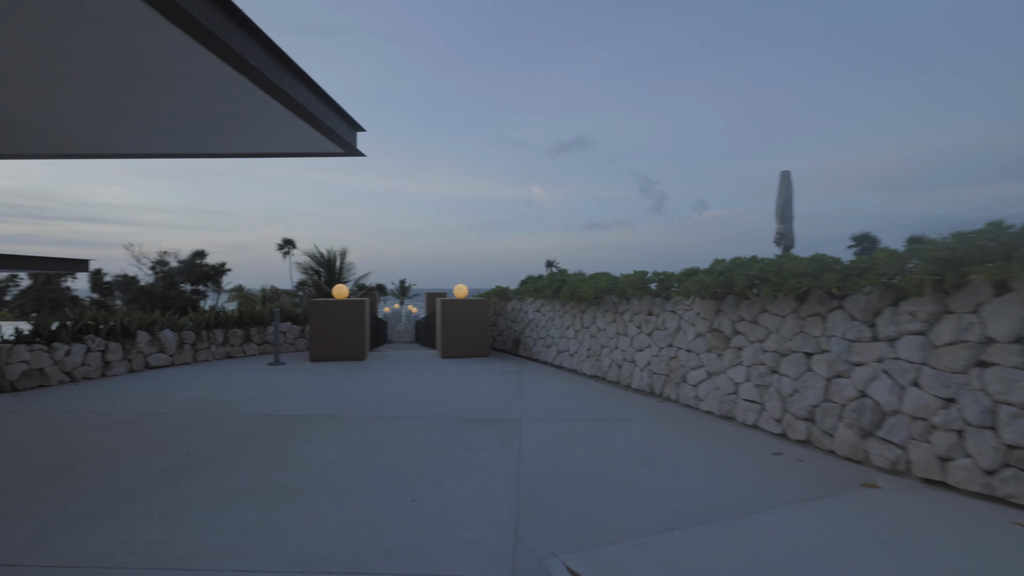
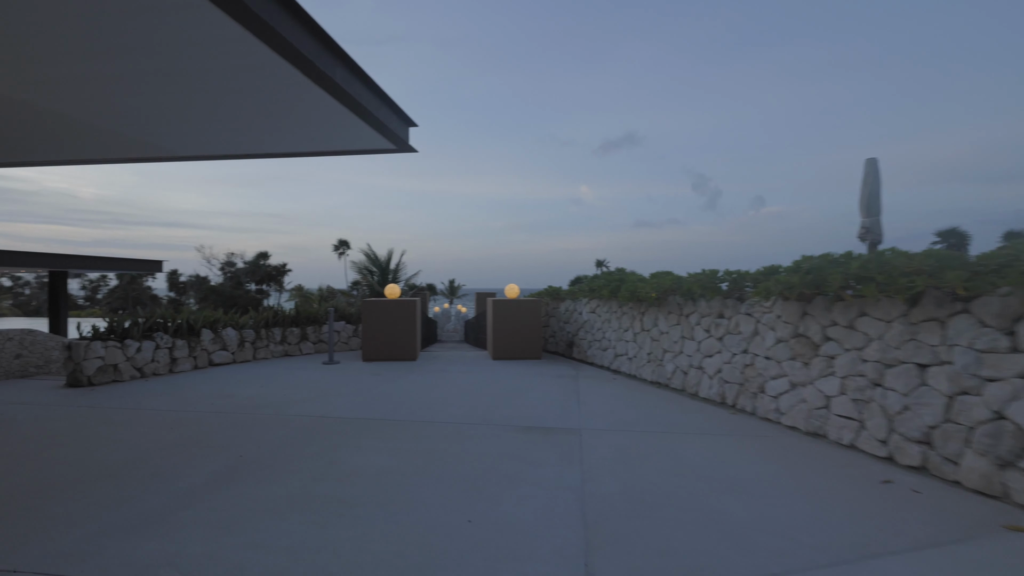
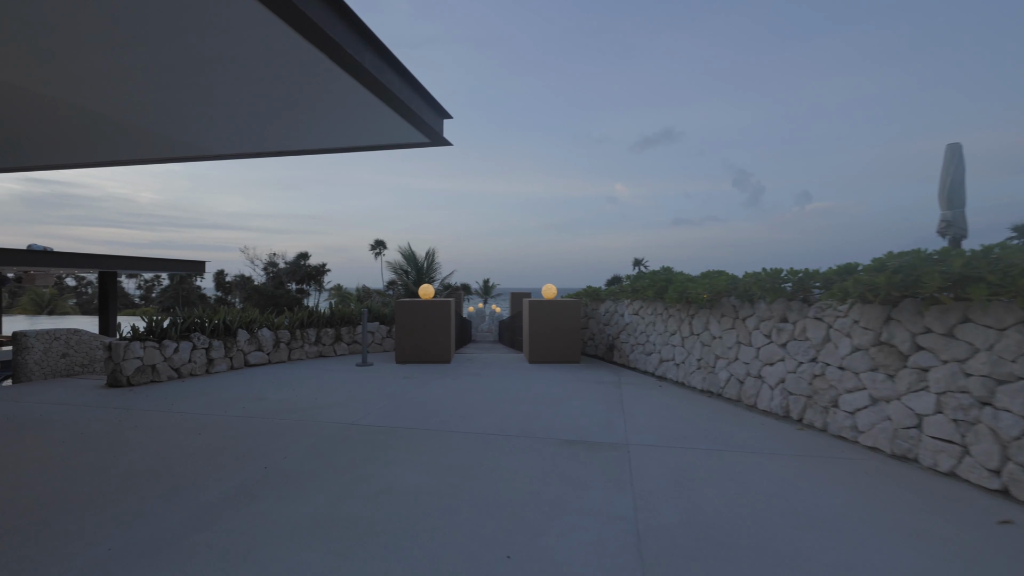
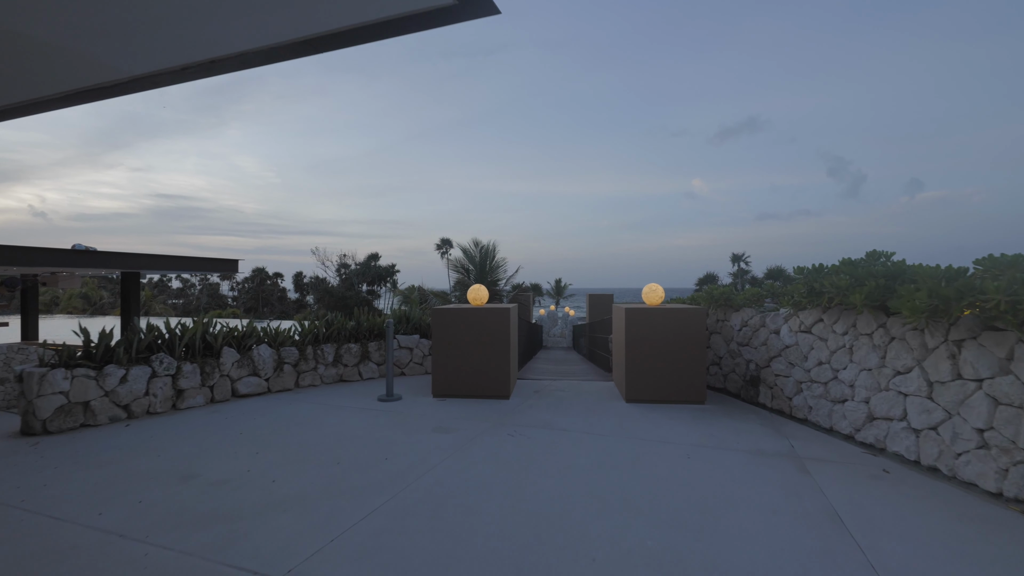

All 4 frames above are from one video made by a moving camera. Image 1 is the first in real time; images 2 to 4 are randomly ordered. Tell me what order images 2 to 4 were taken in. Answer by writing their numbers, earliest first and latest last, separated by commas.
2, 3, 4
